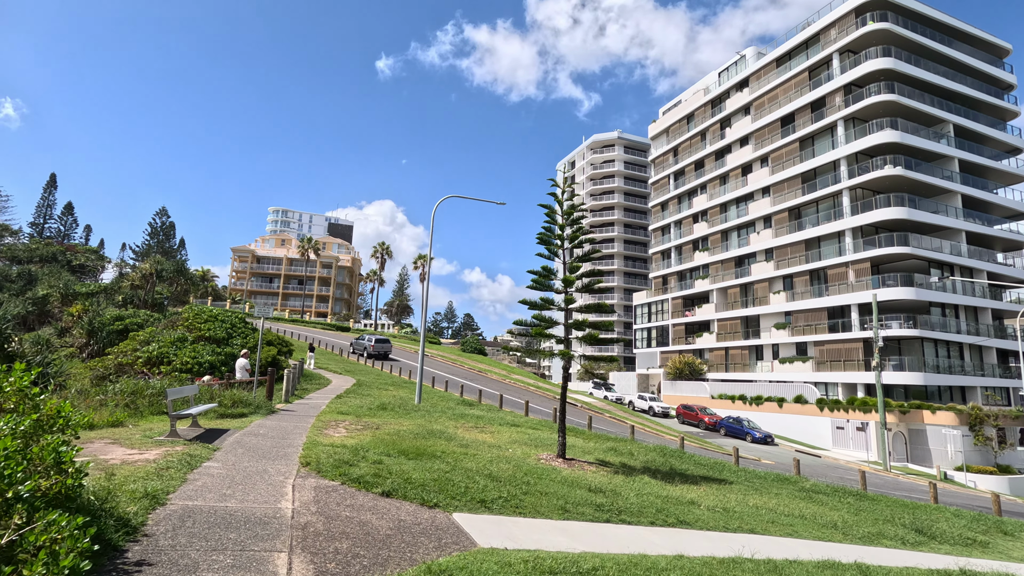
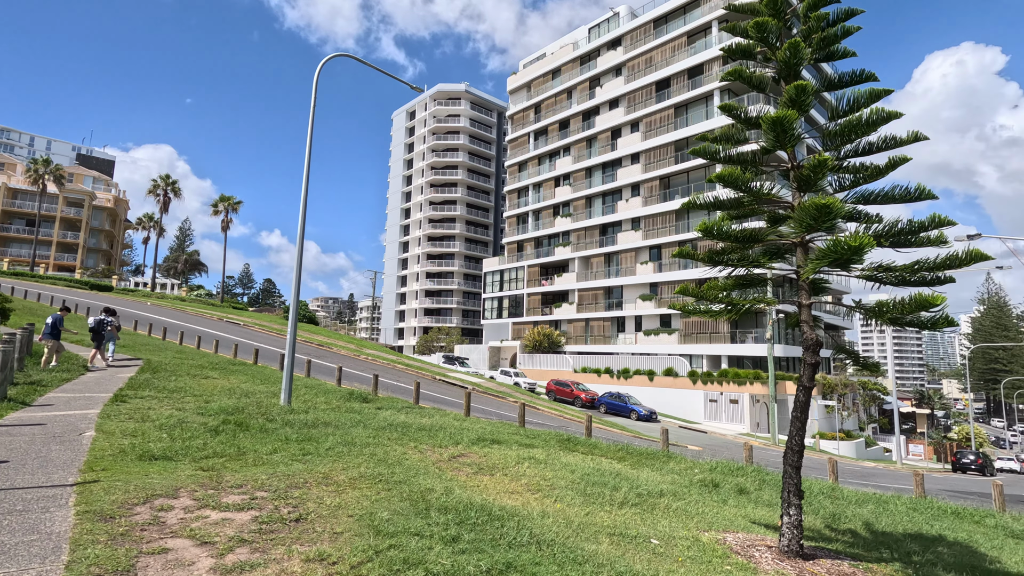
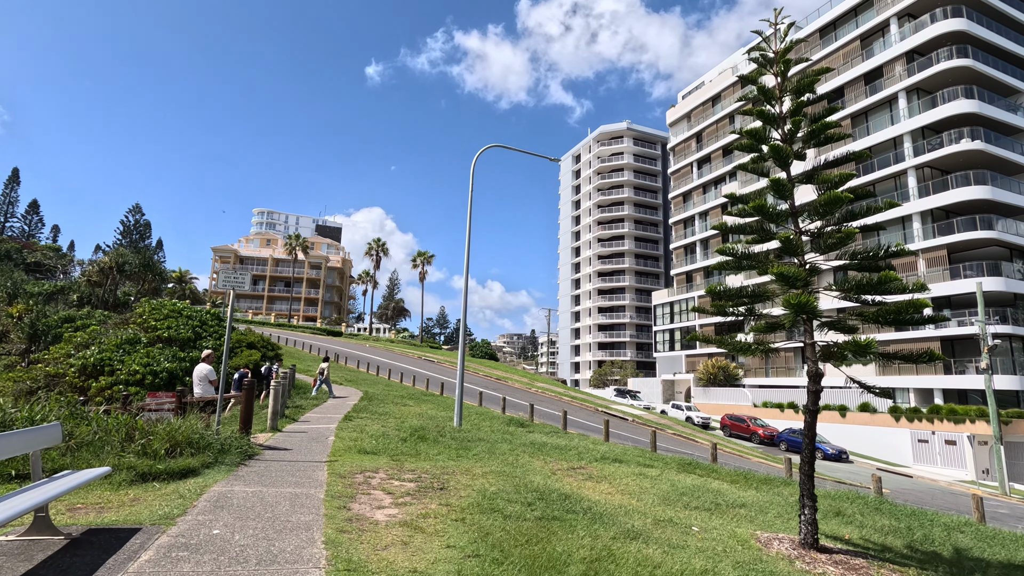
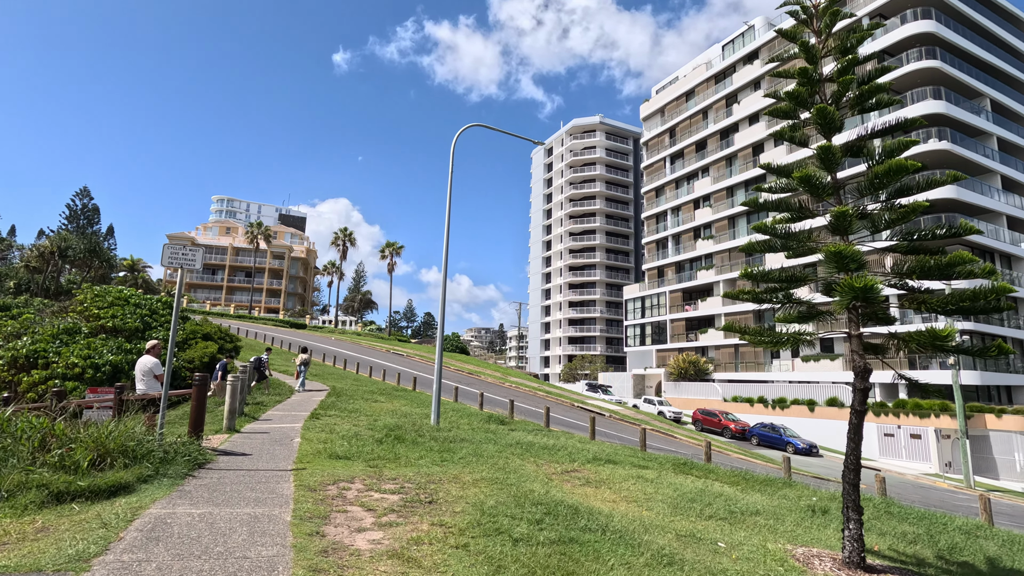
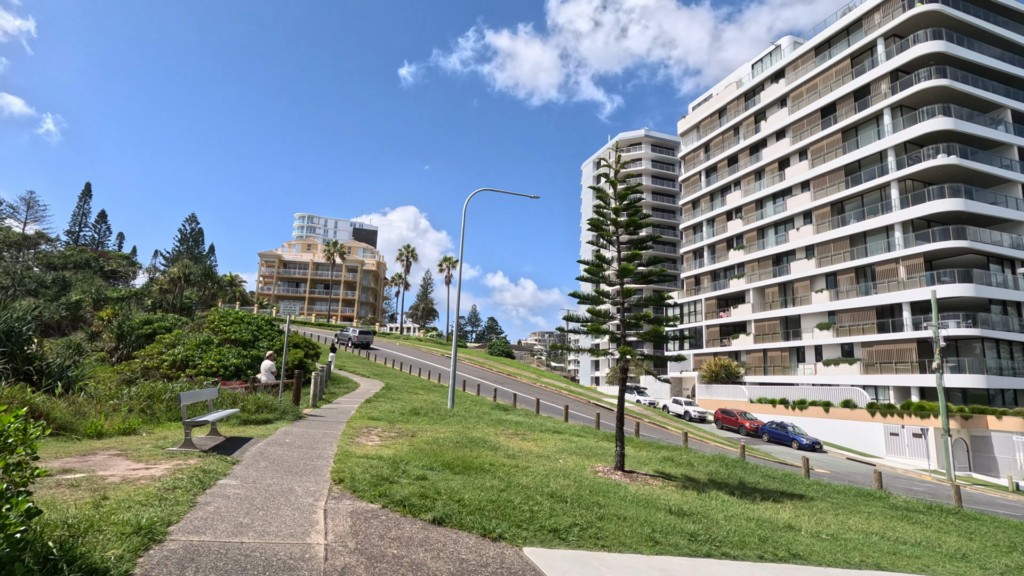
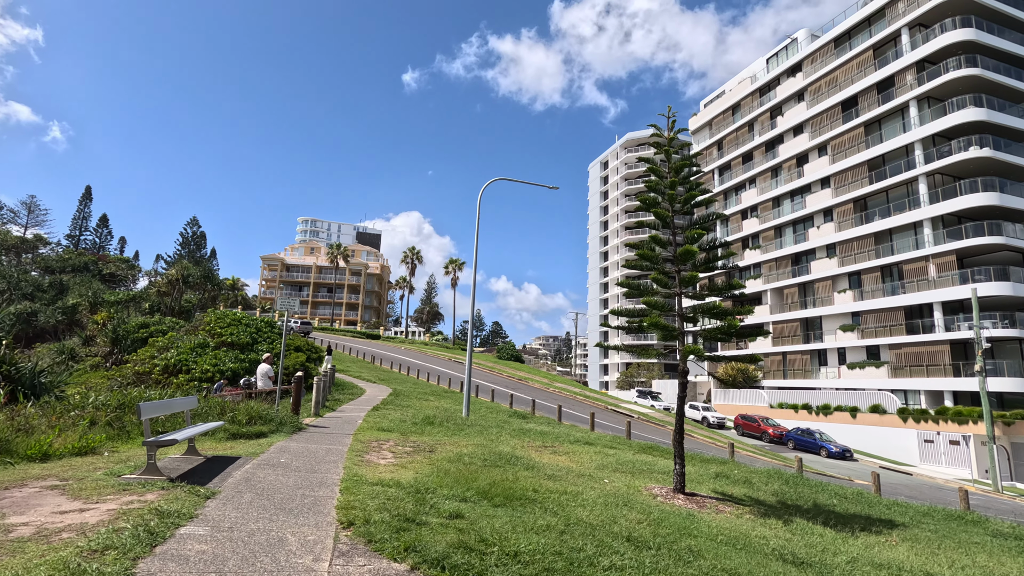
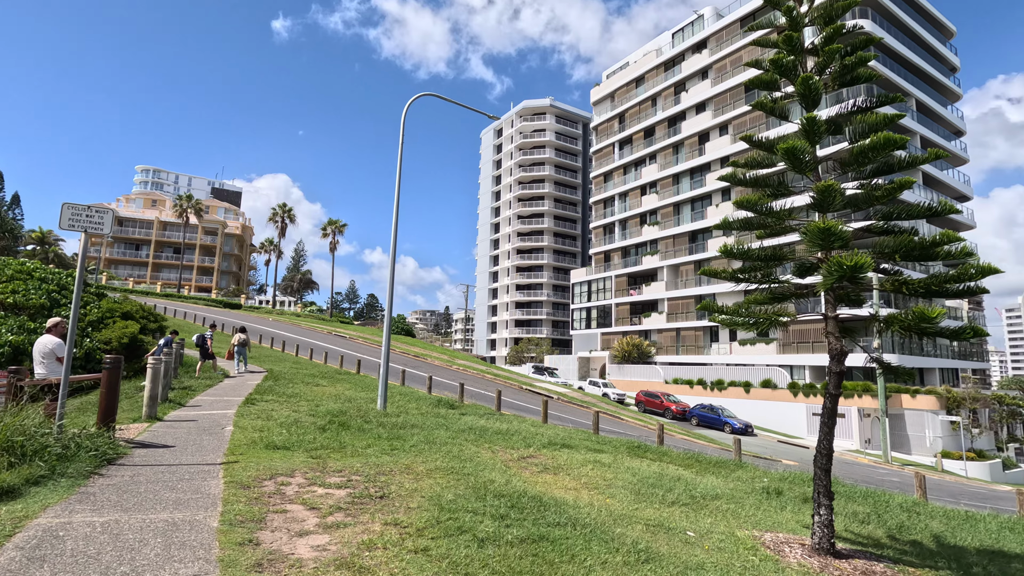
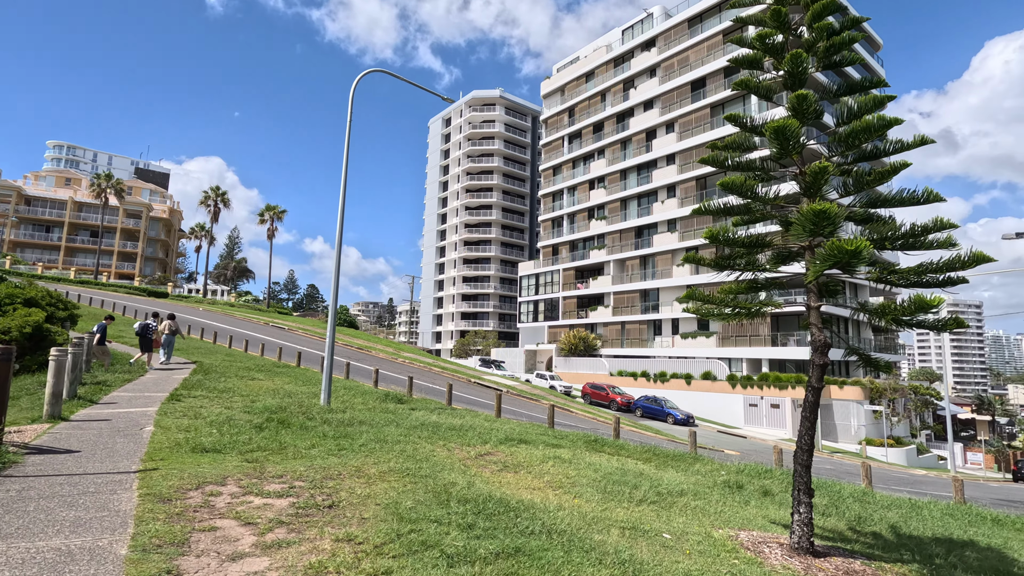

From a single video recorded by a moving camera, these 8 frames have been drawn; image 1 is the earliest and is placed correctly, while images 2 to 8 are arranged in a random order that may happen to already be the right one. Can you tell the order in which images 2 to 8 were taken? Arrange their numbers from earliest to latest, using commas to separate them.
5, 6, 3, 4, 7, 8, 2
